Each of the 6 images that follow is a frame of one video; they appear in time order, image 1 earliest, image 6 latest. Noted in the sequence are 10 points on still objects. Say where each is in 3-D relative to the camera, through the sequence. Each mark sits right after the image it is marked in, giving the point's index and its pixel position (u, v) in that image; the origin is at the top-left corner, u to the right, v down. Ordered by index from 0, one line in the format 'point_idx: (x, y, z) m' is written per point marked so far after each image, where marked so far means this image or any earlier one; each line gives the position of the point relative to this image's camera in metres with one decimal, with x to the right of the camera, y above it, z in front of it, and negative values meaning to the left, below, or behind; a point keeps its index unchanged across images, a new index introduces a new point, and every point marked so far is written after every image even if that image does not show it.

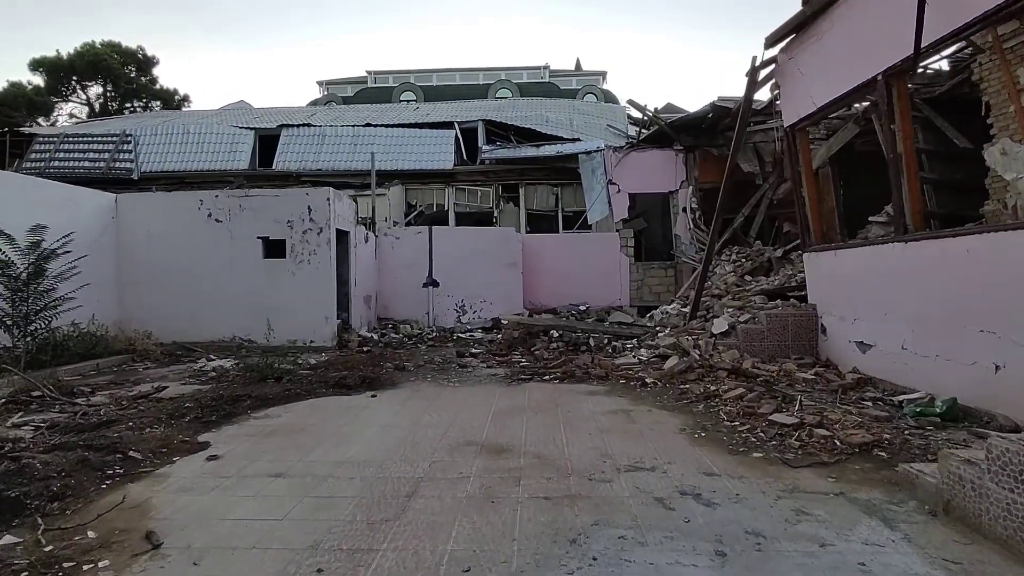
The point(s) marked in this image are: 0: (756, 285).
0: (+3.6, 0.0, +8.4) m
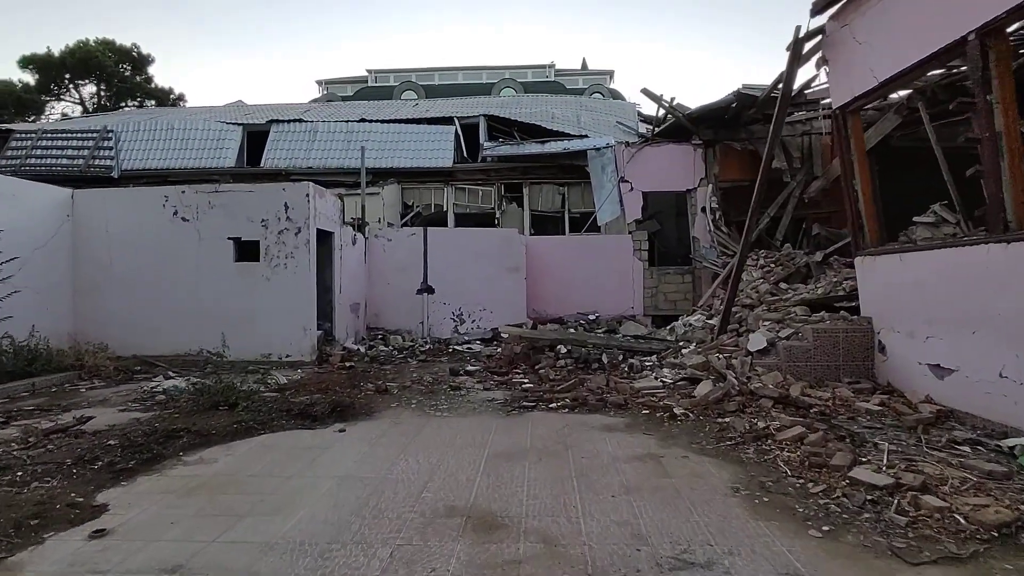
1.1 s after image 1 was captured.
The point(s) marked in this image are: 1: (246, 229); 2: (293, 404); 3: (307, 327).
0: (+3.6, -0.1, +7.3) m
1: (-3.9, +0.9, +8.4) m
2: (-2.2, -1.2, +5.7) m
3: (-3.0, -0.6, +8.4) m
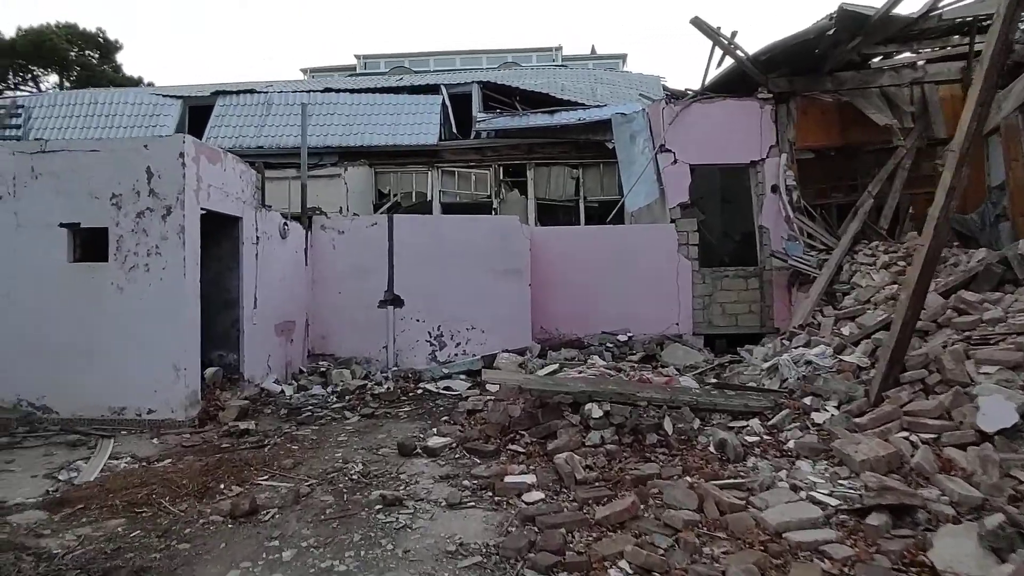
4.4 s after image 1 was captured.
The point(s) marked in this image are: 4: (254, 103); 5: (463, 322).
0: (+3.5, -0.2, +4.1) m
1: (-4.0, +0.7, +5.3) m
2: (-2.2, -1.3, +2.5) m
3: (-3.0, -0.7, +5.2) m
4: (-5.8, +4.2, +12.9) m
5: (-0.7, -0.5, +7.9) m
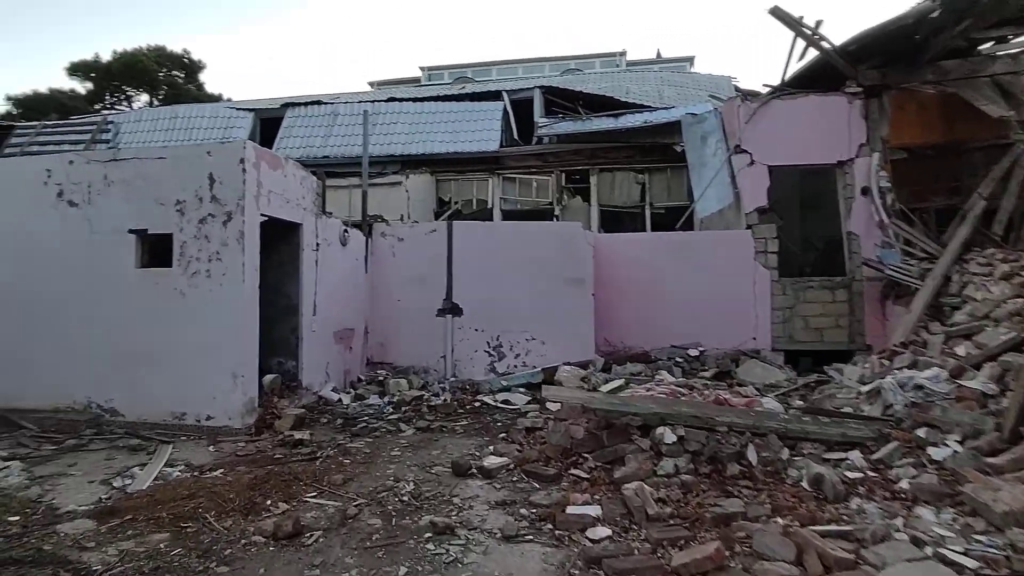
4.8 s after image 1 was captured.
0: (+3.9, -0.3, +3.4) m
1: (-3.4, +0.7, +5.4) m
2: (-2.0, -1.3, +2.4) m
3: (-2.5, -0.8, +5.2) m
4: (-4.4, +4.0, +13.1) m
5: (+0.1, -0.6, +7.6) m
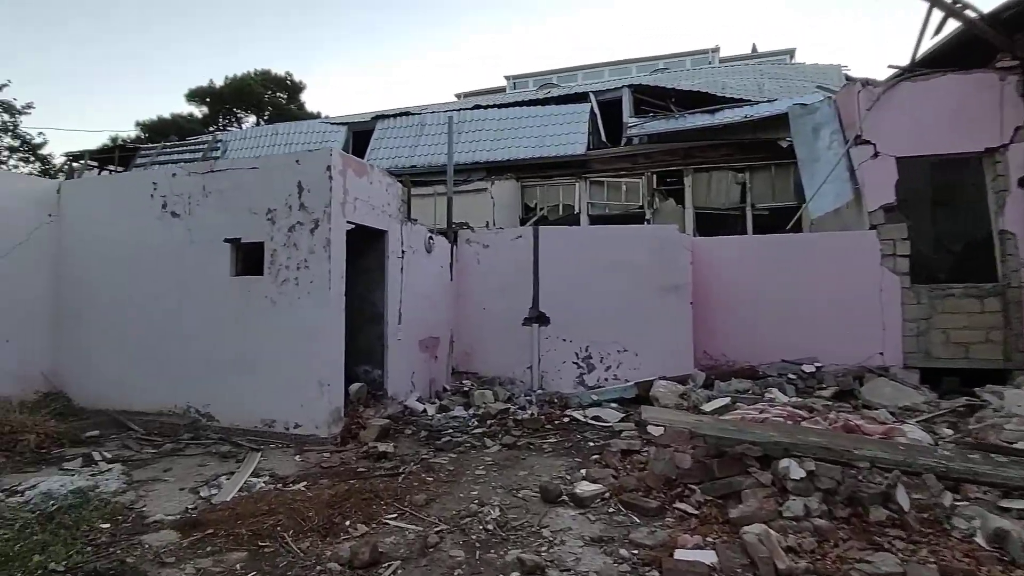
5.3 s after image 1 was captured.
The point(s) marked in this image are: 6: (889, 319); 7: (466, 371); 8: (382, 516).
0: (+4.4, -0.3, +2.4) m
1: (-2.5, +0.6, +5.5) m
2: (-1.6, -1.3, +2.3) m
3: (-1.7, -0.8, +5.1) m
4: (-2.4, +3.8, +13.3) m
5: (+1.3, -0.7, +7.1) m
6: (+4.5, -0.4, +6.9) m
7: (-0.6, -1.1, +7.5) m
8: (-0.8, -1.3, +3.4) m
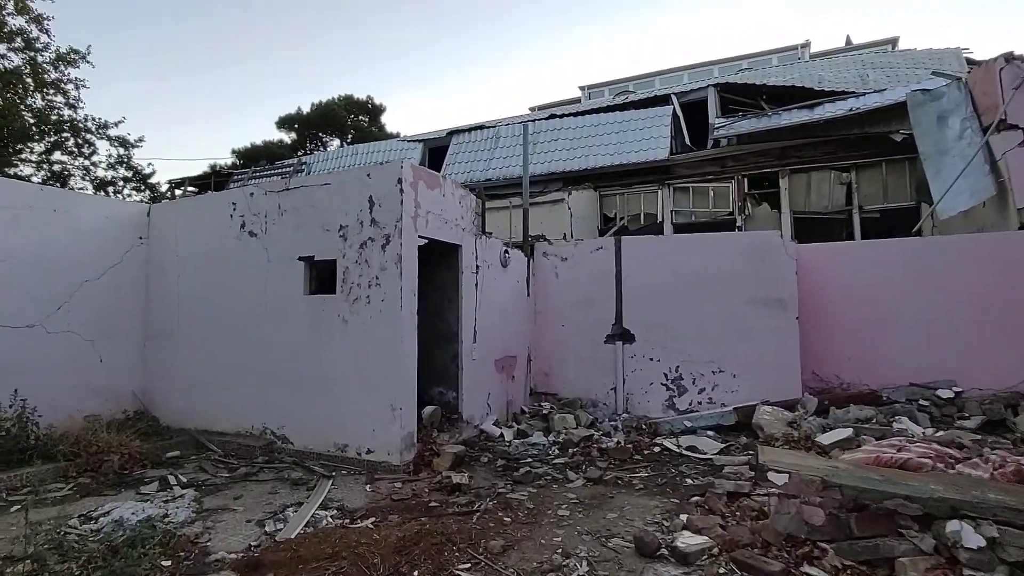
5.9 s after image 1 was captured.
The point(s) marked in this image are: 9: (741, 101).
0: (+4.7, -0.3, +1.4) m
1: (-1.8, +0.4, +5.4) m
2: (-1.3, -1.4, +2.0) m
3: (-1.0, -1.0, +4.9) m
4: (-0.7, +3.5, +13.2) m
5: (+2.2, -0.8, +6.4) m
6: (+5.4, -0.5, +5.8) m
7: (+0.4, -1.3, +7.0) m
8: (-0.3, -1.4, +3.0) m
9: (+4.5, +3.7, +11.3) m
